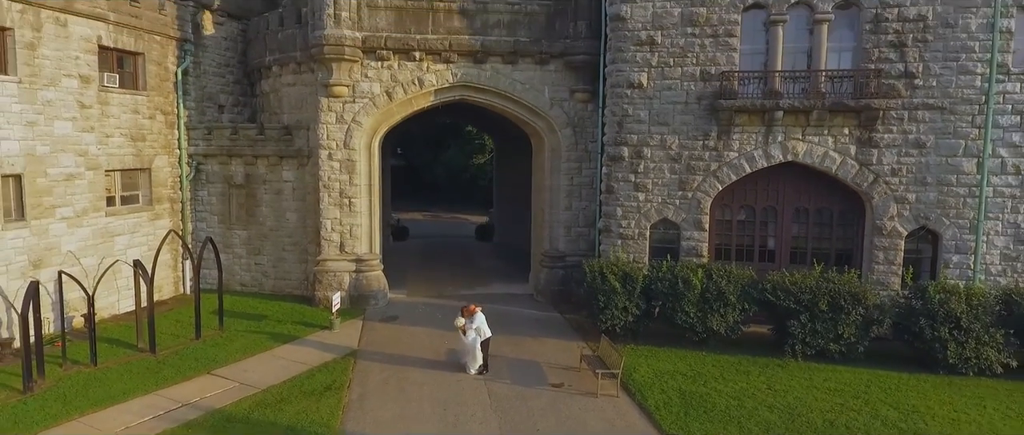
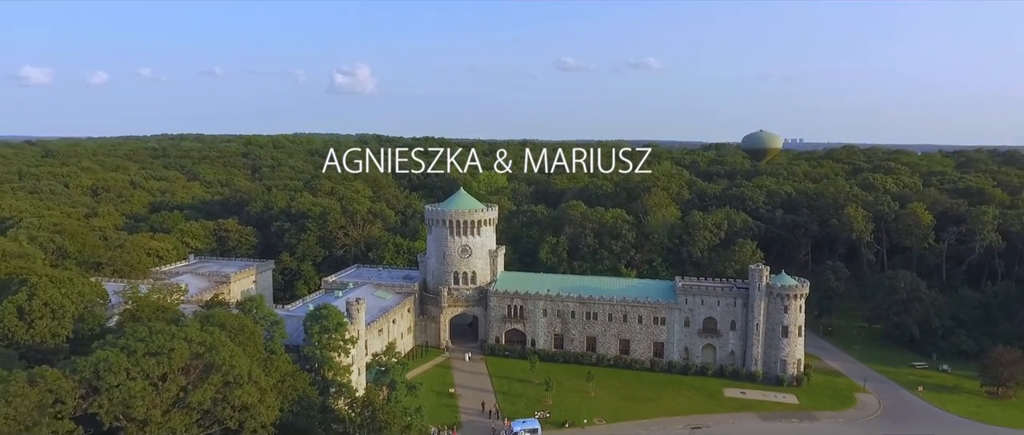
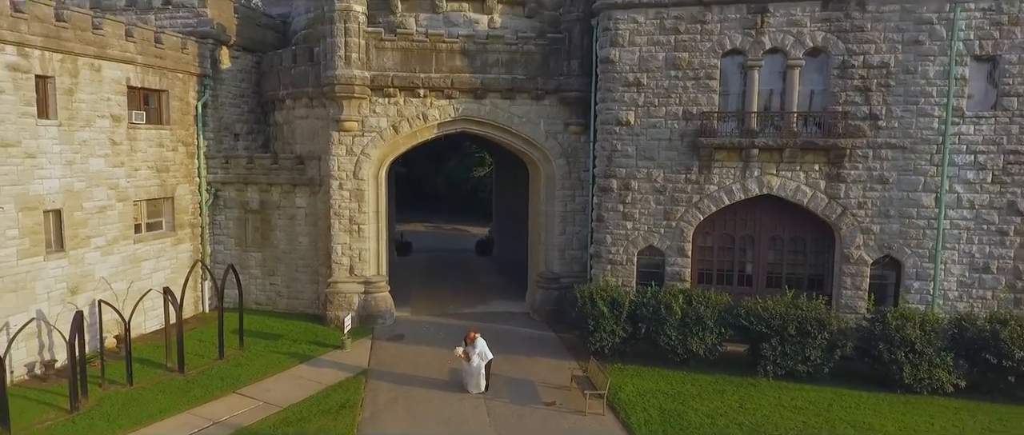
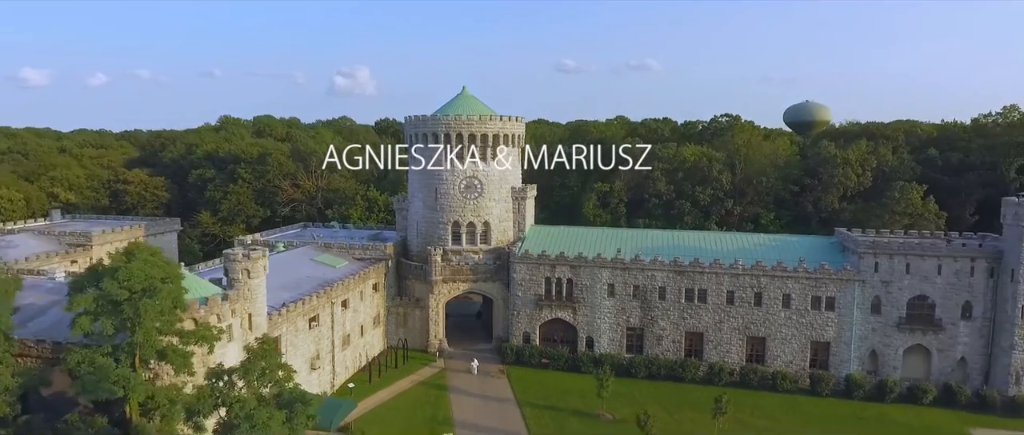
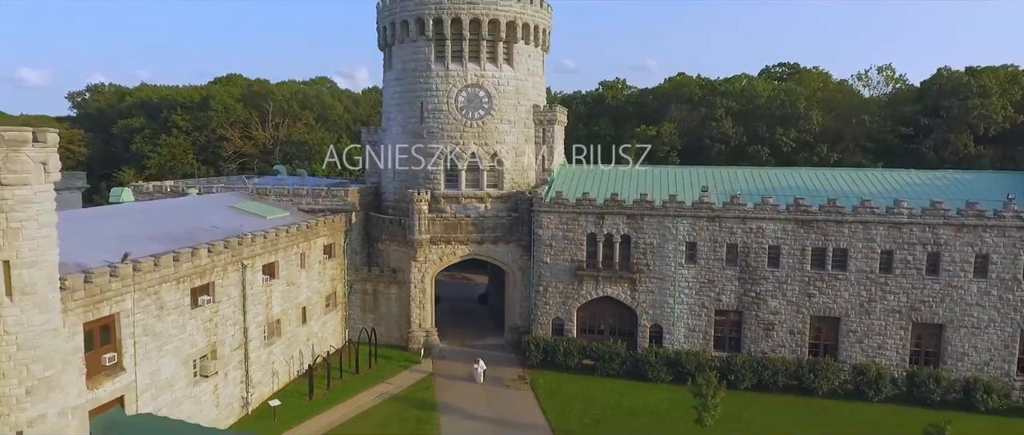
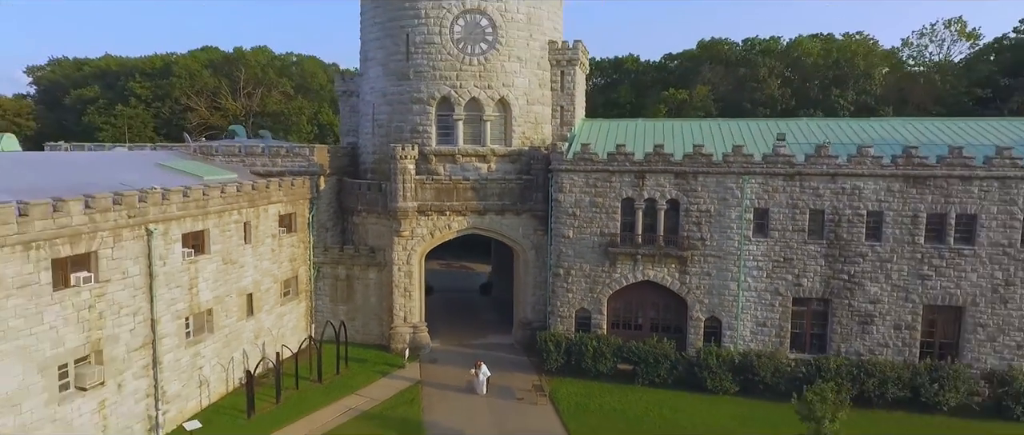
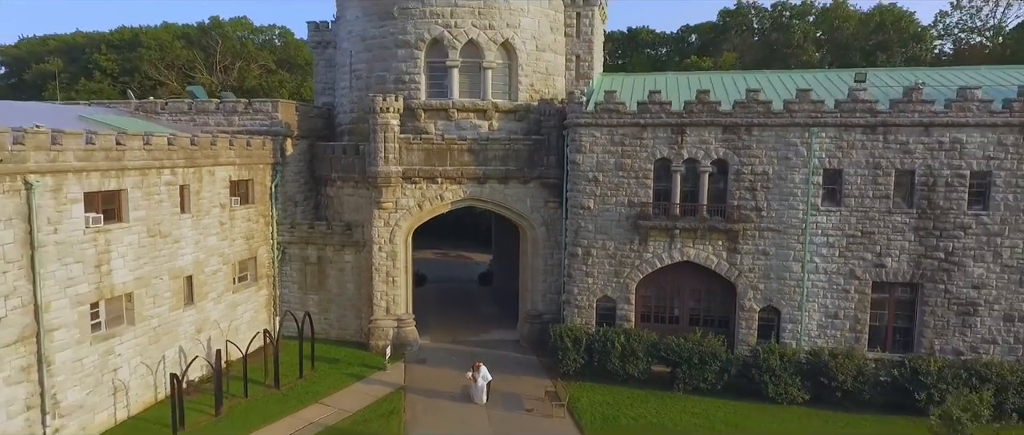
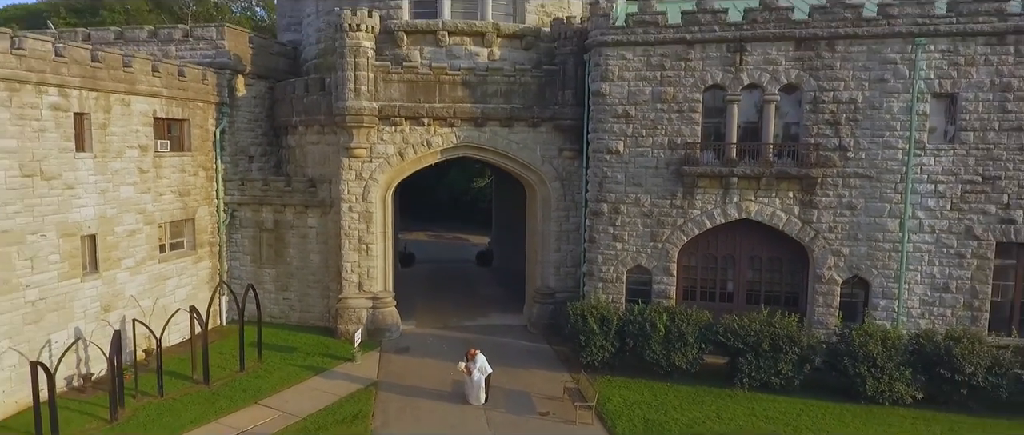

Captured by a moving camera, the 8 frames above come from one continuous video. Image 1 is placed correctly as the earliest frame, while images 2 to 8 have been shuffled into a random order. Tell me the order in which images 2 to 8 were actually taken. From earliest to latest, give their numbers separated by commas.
3, 8, 7, 6, 5, 4, 2
